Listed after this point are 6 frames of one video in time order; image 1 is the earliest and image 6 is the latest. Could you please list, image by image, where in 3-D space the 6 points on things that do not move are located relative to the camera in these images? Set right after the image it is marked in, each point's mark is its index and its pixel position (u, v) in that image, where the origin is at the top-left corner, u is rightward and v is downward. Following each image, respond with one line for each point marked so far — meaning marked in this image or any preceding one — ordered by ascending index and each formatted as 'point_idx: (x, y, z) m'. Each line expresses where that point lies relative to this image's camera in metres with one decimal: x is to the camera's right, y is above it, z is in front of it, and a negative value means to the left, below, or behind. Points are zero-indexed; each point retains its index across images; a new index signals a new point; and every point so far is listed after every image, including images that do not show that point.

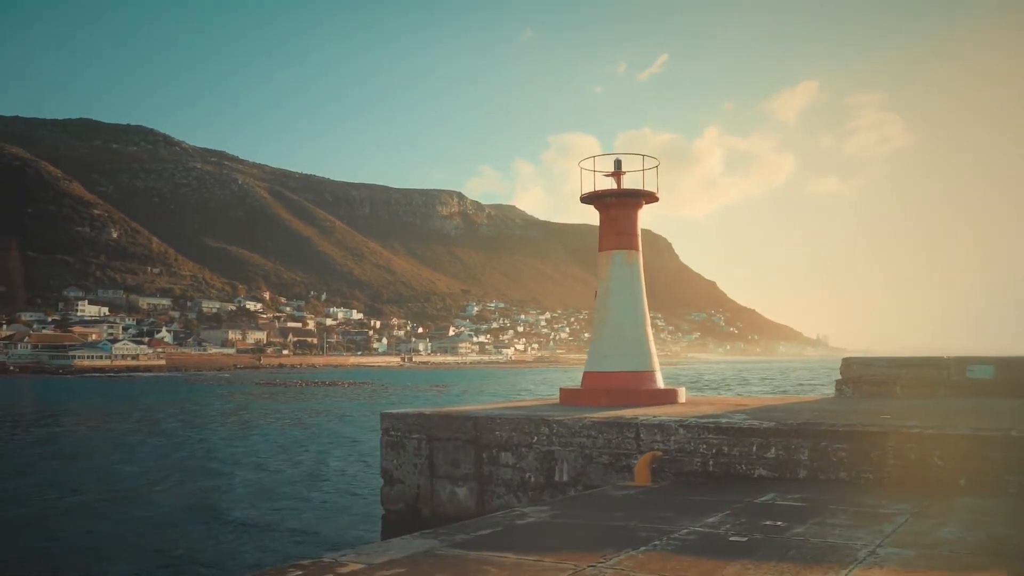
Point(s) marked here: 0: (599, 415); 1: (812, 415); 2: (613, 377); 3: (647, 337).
0: (+1.1, -1.5, +10.0) m
1: (+3.6, -1.5, +9.5) m
2: (+1.5, -1.3, +12.1) m
3: (+2.0, -0.8, +12.5) m
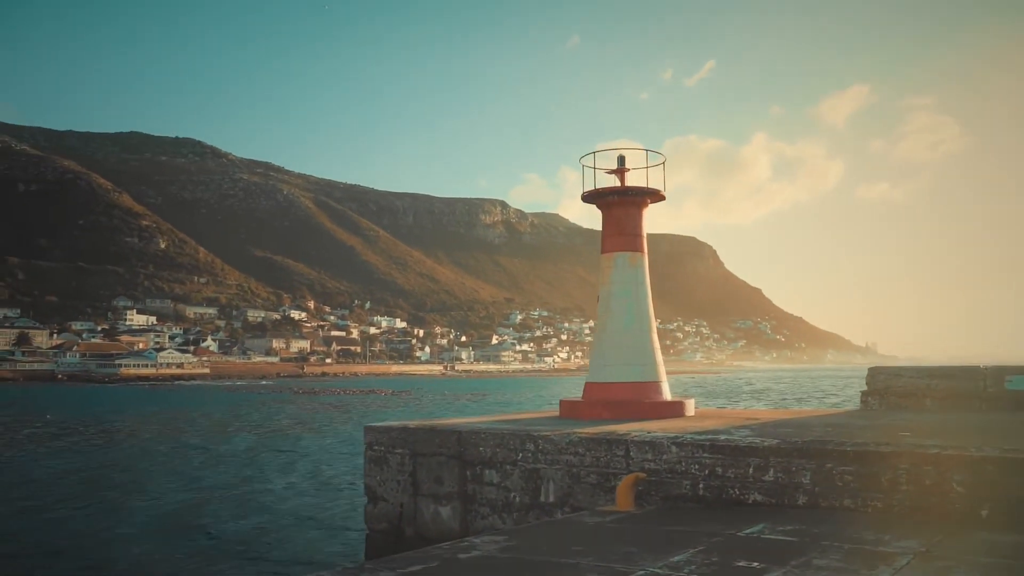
0: (+0.9, -1.6, +9.2) m
1: (+3.3, -1.5, +8.6) m
2: (+1.4, -1.4, +11.3) m
3: (+2.0, -0.8, +11.6) m
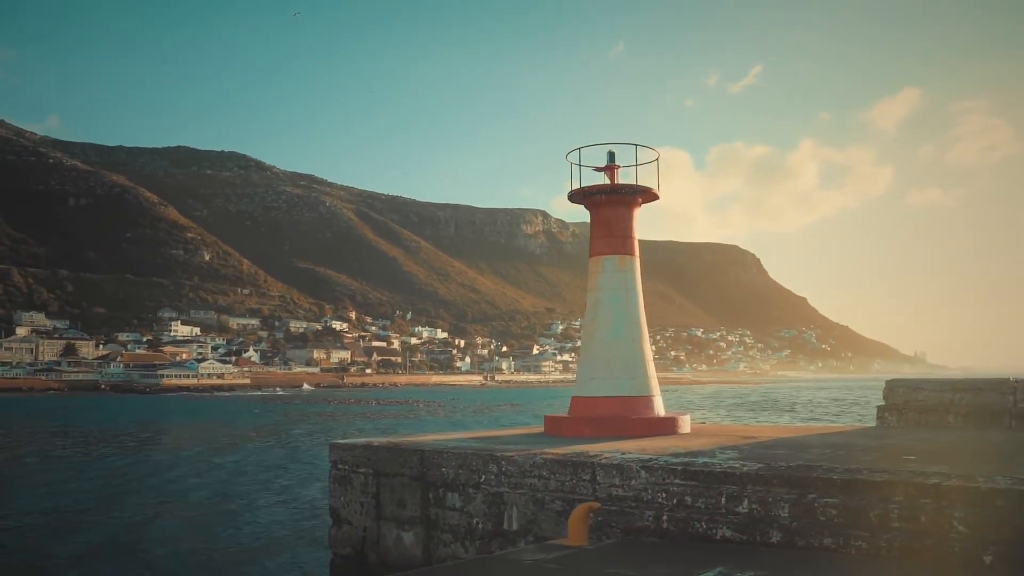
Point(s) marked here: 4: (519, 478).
0: (+0.5, -1.6, +8.3) m
1: (+2.9, -1.5, +7.6) m
2: (+1.2, -1.5, +10.4) m
3: (+1.7, -0.9, +10.7) m
4: (+0.1, -1.9, +8.0) m
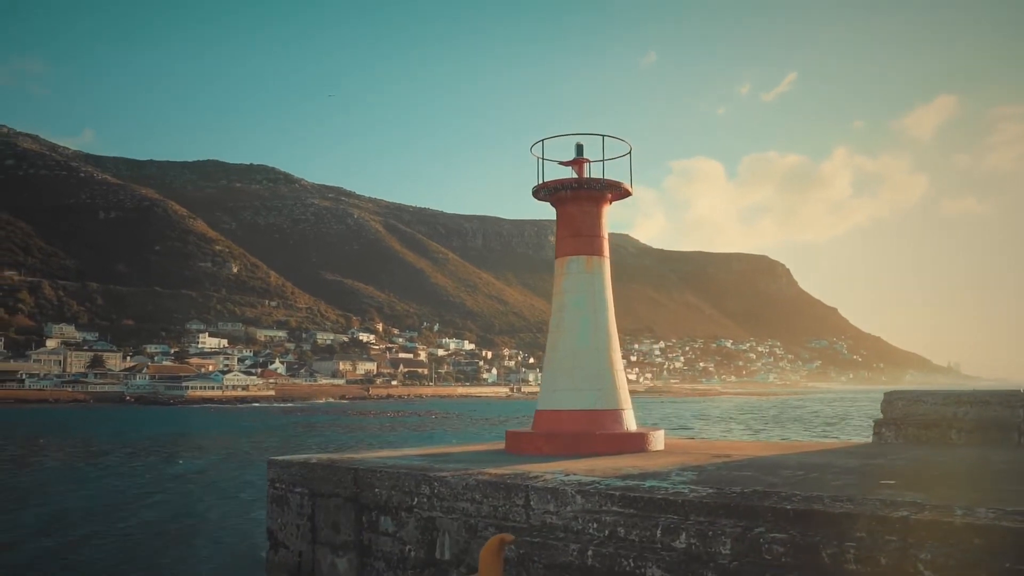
0: (-0.1, -1.7, +7.4) m
1: (+2.3, -1.5, +6.6) m
2: (+0.6, -1.5, +9.5) m
3: (+1.2, -0.9, +9.8) m
4: (-0.5, -1.9, +7.2) m
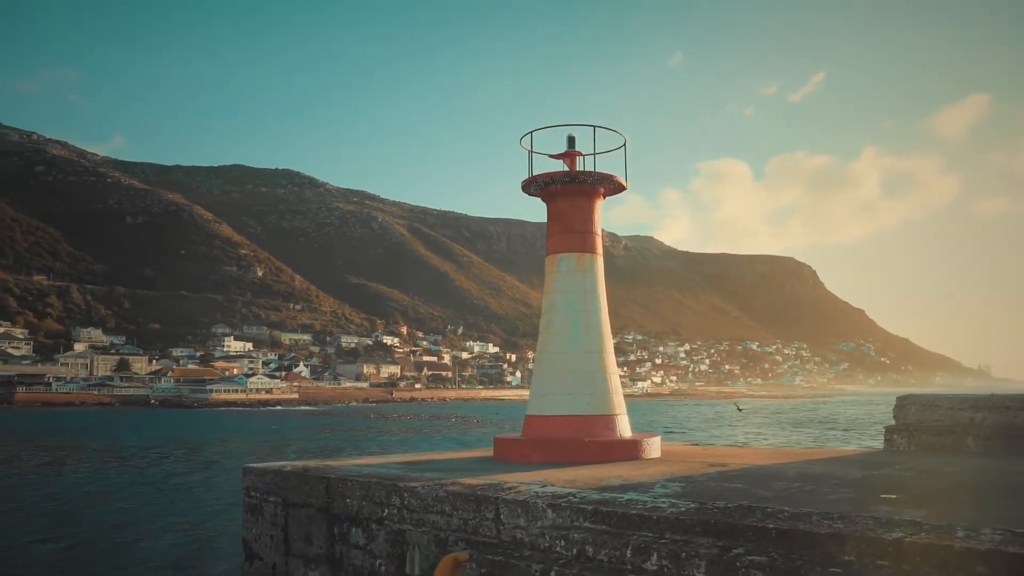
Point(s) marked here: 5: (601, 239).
0: (-0.3, -1.6, +6.9) m
1: (+2.1, -1.5, +6.1) m
2: (+0.5, -1.5, +9.0) m
3: (+1.1, -0.9, +9.3) m
4: (-0.7, -1.9, +6.7) m
5: (+1.0, +0.6, +9.5) m
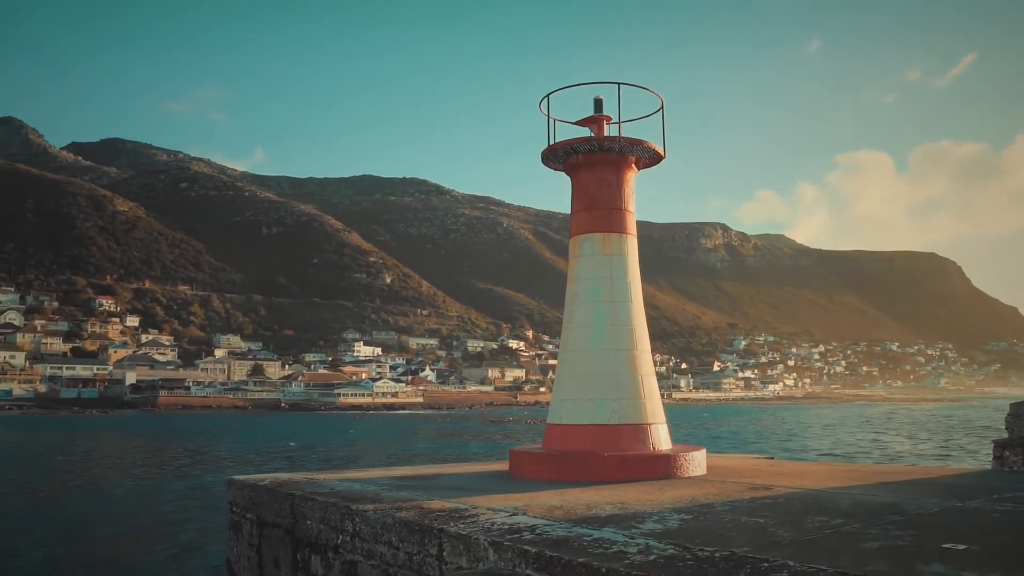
0: (-0.5, -1.5, +5.7) m
1: (+1.7, -1.3, +4.5) m
2: (+0.6, -1.4, +7.7) m
3: (+1.2, -0.8, +7.8) m
4: (-1.0, -1.7, +5.6) m
5: (+1.2, +0.7, +8.1) m
